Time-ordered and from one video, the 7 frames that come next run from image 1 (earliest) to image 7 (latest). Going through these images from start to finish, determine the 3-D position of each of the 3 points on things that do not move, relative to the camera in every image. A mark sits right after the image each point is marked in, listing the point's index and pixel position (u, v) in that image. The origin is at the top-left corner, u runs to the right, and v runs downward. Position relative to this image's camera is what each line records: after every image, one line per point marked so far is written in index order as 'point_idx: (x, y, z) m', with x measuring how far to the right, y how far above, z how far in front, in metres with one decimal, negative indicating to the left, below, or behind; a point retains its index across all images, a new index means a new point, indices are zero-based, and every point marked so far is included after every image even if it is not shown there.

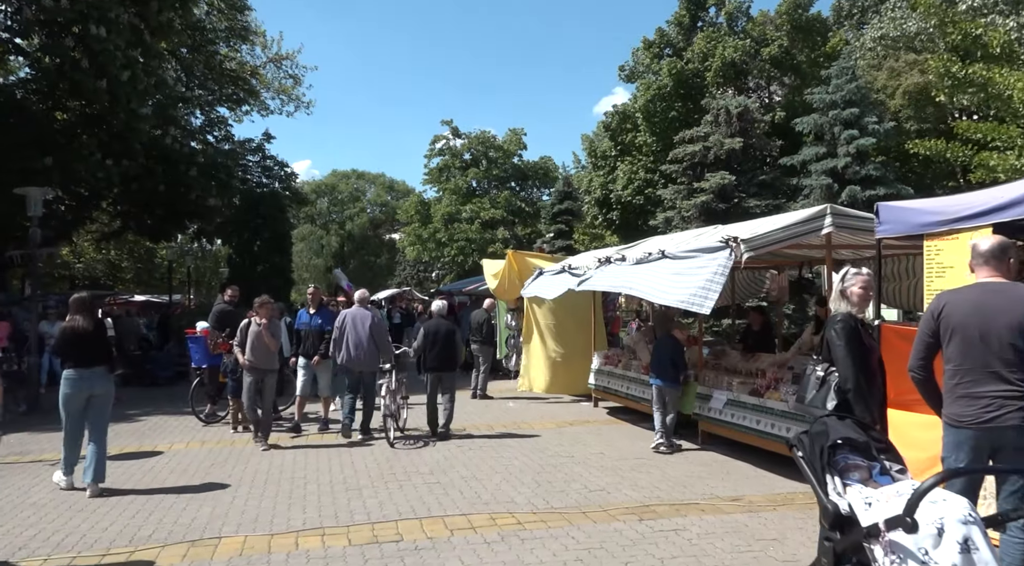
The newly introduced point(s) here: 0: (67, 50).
0: (-10.4, +5.4, +17.1) m
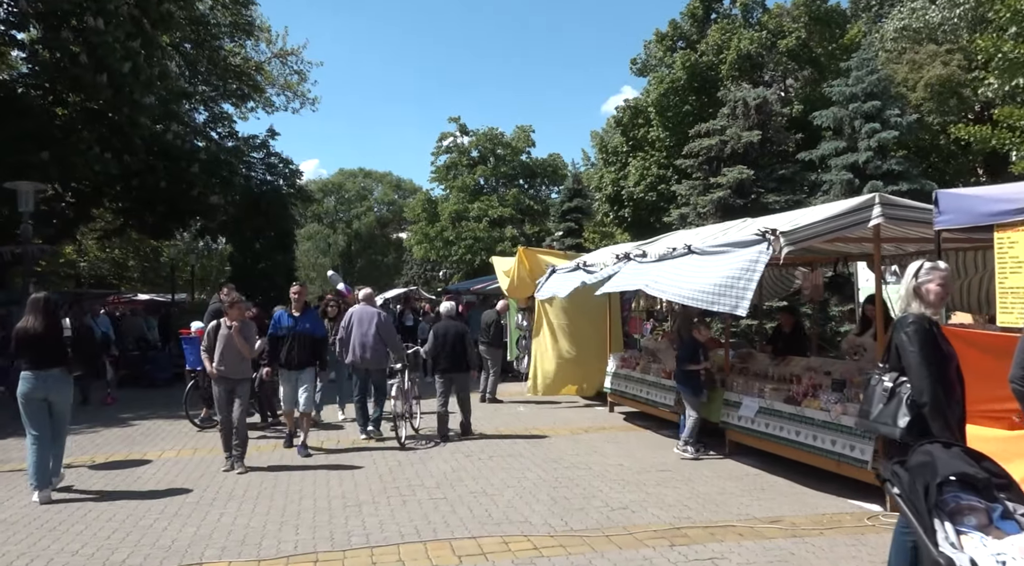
0: (-10.1, +5.5, +16.6) m
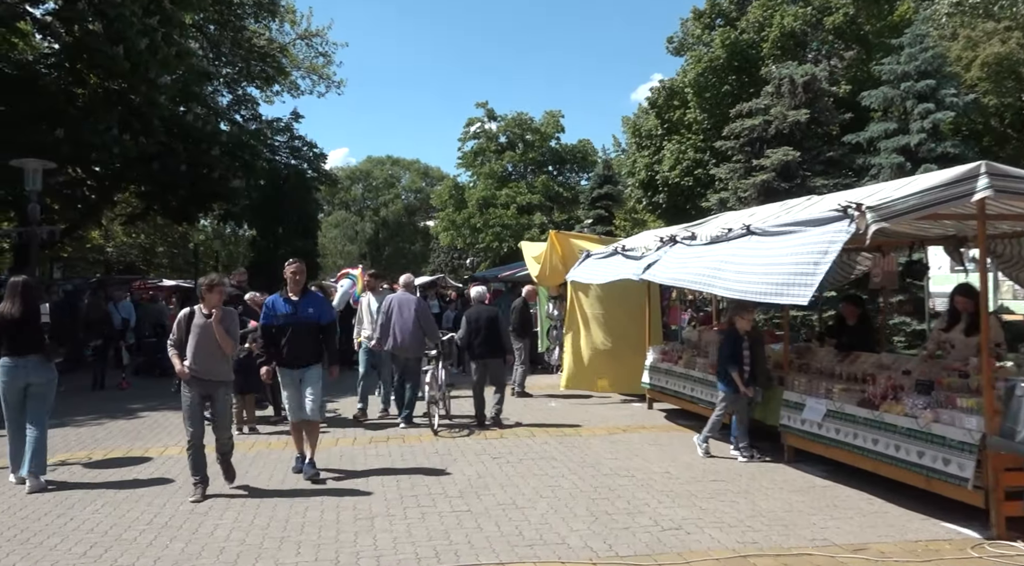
0: (-9.5, +5.8, +16.1) m
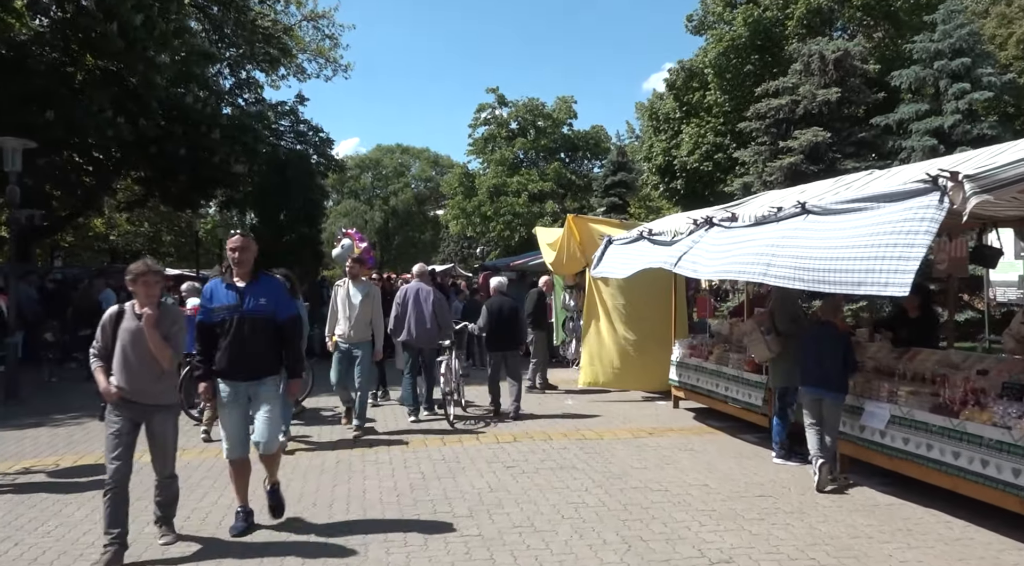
0: (-9.2, +6.0, +15.3) m
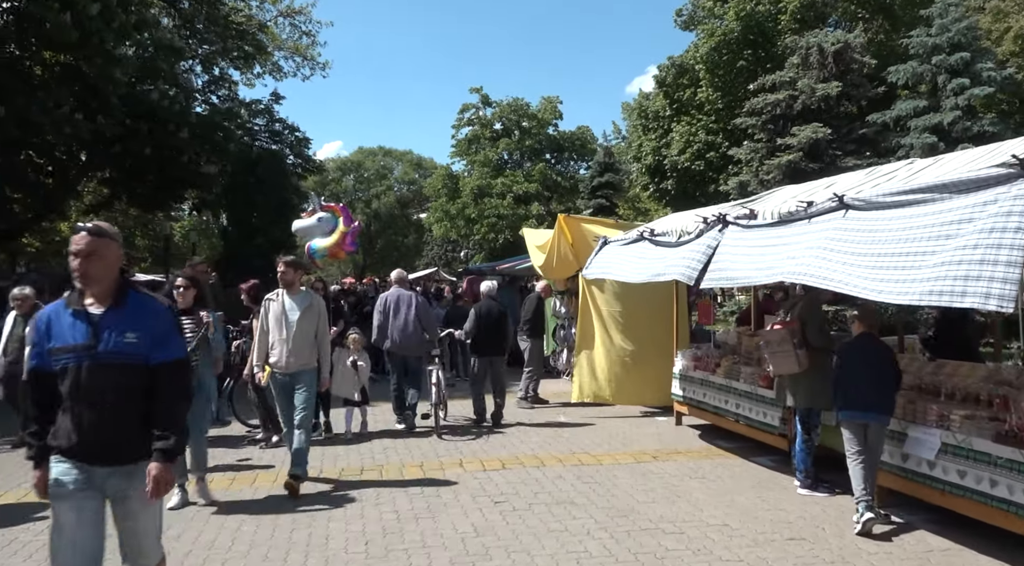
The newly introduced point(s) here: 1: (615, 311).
0: (-9.5, +5.9, +14.3) m
1: (+1.3, -0.4, +9.6) m
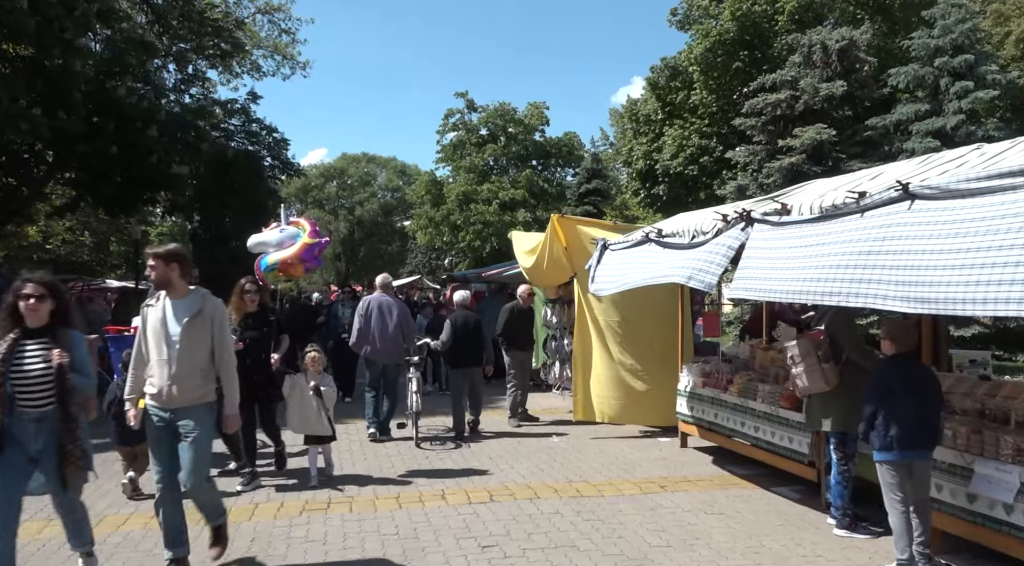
0: (-9.7, +5.8, +13.2) m
1: (+1.2, -0.4, +8.7) m
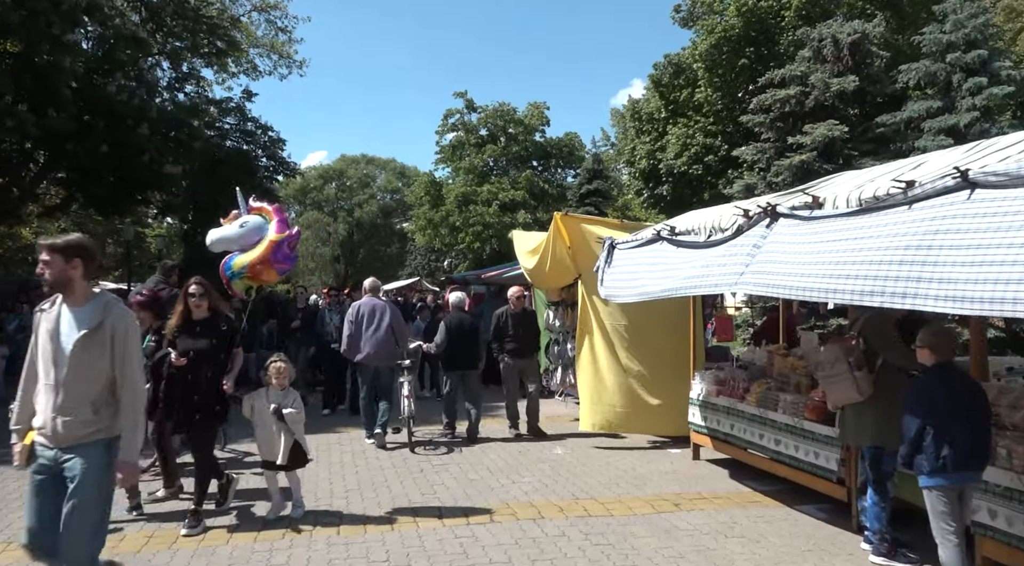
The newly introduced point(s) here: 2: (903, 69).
0: (-9.7, +5.8, +12.8) m
1: (+1.2, -0.5, +8.2) m
2: (+9.5, +5.2, +17.7) m
